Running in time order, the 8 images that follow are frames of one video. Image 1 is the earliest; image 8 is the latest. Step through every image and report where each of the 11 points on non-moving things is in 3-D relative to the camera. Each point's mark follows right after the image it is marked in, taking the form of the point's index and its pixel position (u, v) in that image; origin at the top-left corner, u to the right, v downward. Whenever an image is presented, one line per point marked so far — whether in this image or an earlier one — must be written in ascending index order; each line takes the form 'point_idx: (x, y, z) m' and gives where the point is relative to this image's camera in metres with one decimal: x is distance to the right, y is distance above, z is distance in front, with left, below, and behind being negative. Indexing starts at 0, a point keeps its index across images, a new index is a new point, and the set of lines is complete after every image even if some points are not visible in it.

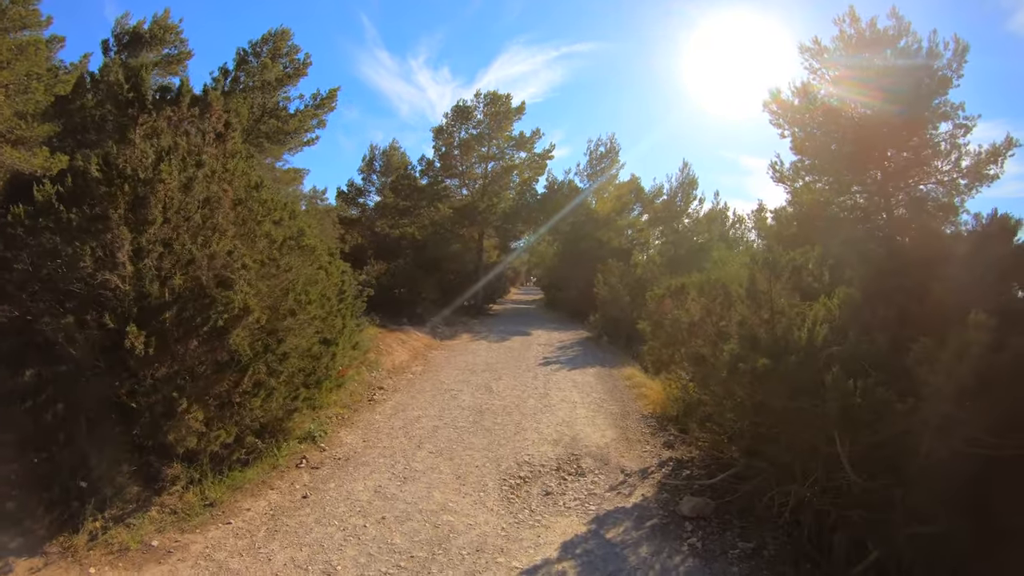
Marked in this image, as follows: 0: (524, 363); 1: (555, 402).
0: (+0.2, -1.3, +14.6) m
1: (+0.6, -1.5, +10.6) m
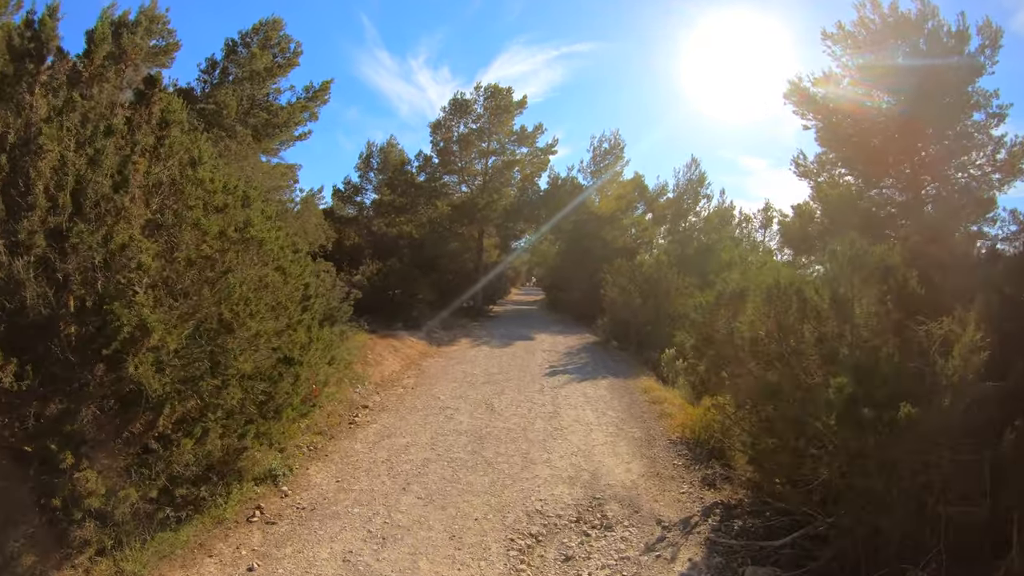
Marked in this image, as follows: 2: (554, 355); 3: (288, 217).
0: (+0.3, -1.3, +13.1) m
1: (+0.6, -1.5, +9.1) m
2: (+0.9, -1.3, +16.6) m
3: (-3.0, +0.9, +11.3) m
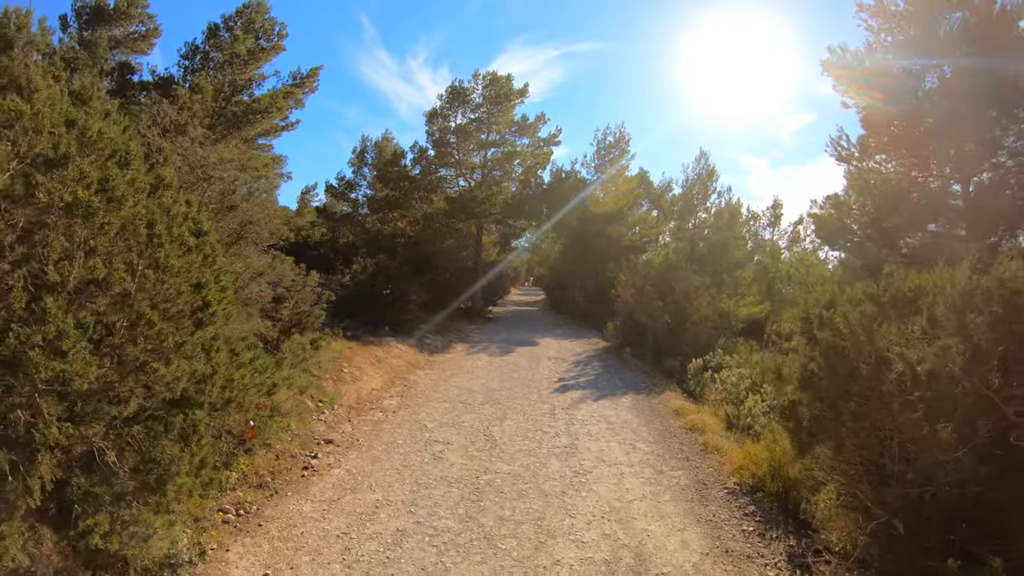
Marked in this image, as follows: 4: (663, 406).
0: (+0.3, -1.3, +11.0) m
1: (+0.7, -1.5, +7.0) m
2: (+0.9, -1.3, +14.5) m
3: (-2.9, +0.9, +9.2) m
4: (+1.9, -1.5, +10.5) m
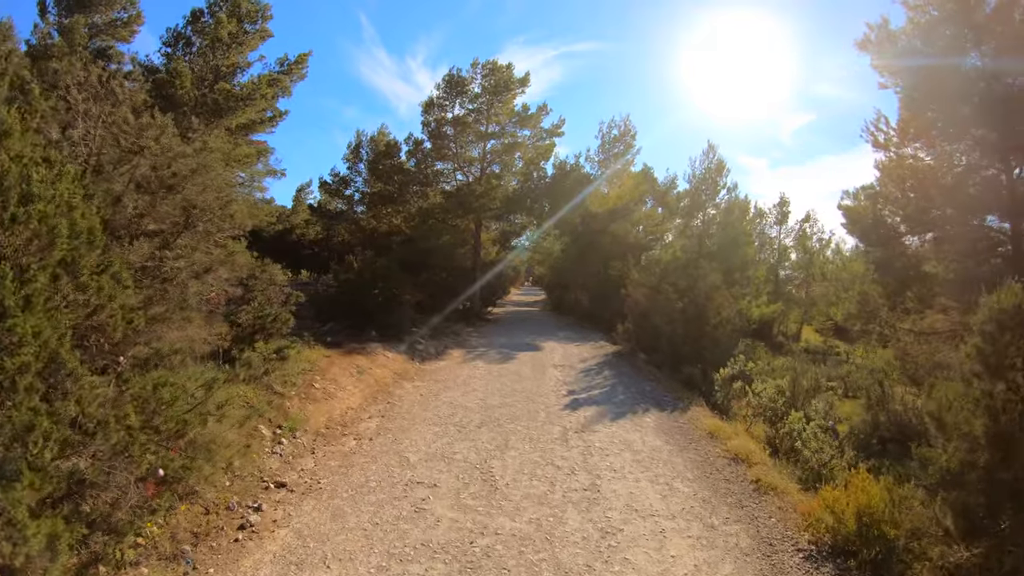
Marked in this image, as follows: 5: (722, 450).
0: (+0.3, -1.3, +9.3) m
1: (+0.7, -1.5, +5.4) m
2: (+0.9, -1.3, +12.9) m
3: (-2.9, +0.9, +7.6) m
4: (+2.0, -1.5, +8.8) m
5: (+2.0, -1.5, +7.9) m
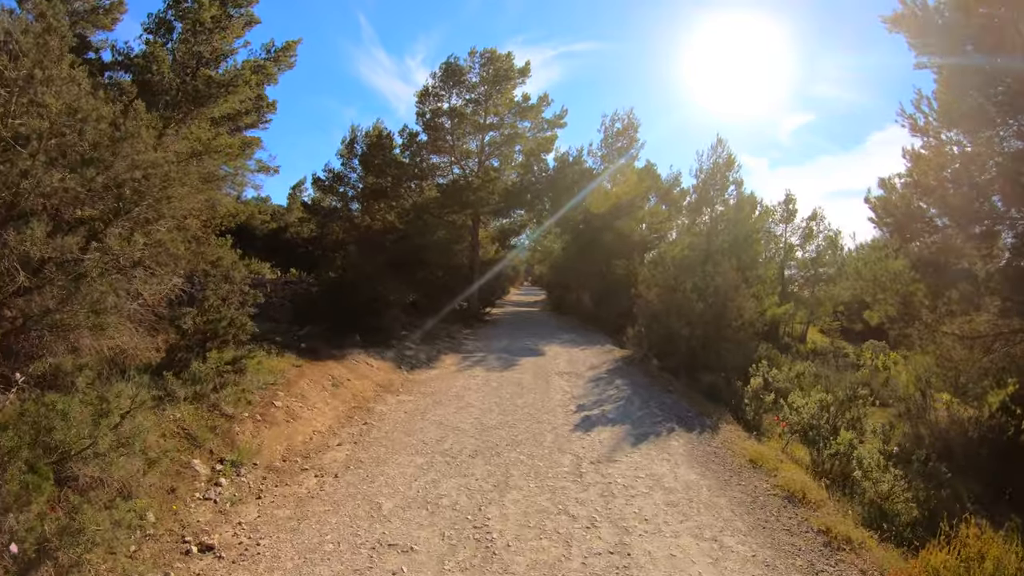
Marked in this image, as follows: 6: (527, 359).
0: (+0.3, -1.3, +7.9) m
1: (+0.7, -1.5, +4.0) m
2: (+0.9, -1.3, +11.4) m
3: (-2.9, +1.0, +6.1) m
4: (+2.0, -1.5, +7.4) m
5: (+2.0, -1.5, +6.5) m
6: (+0.2, -1.2, +13.7) m
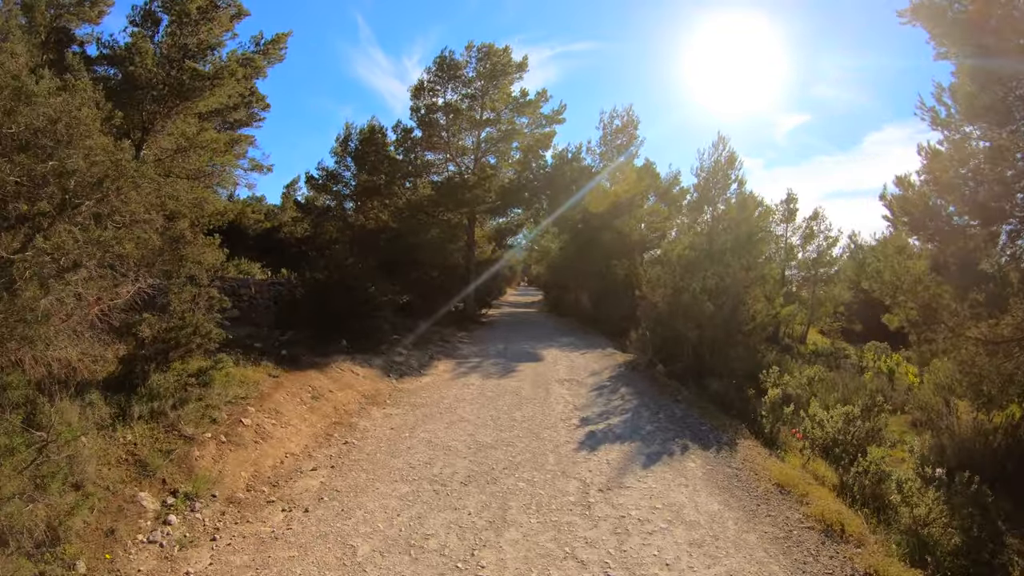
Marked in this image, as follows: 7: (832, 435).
0: (+0.3, -1.3, +7.1) m
1: (+0.7, -1.5, +3.2) m
2: (+0.9, -1.3, +10.7) m
3: (-2.9, +0.9, +5.3) m
4: (+2.0, -1.5, +6.6) m
5: (+2.0, -1.6, +5.7) m
6: (+0.2, -1.2, +13.0) m
7: (+3.2, -1.5, +8.4) m
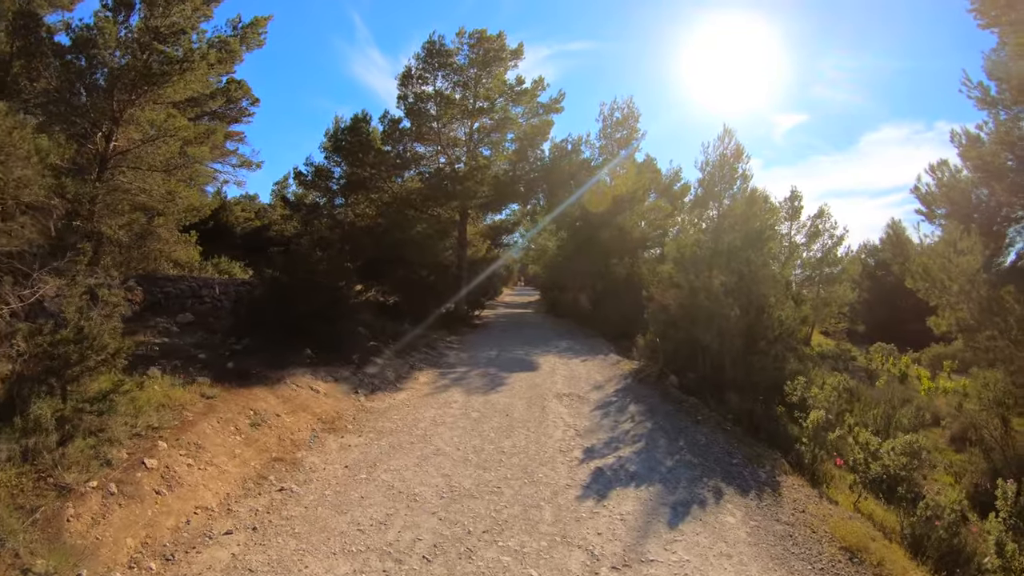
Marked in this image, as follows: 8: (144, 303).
0: (+0.2, -1.3, +5.6) m
1: (+0.6, -1.5, +1.6) m
2: (+0.8, -1.3, +9.1) m
3: (-3.0, +0.9, +3.8) m
4: (+1.9, -1.5, +5.1) m
5: (+1.9, -1.6, +4.2) m
6: (+0.1, -1.2, +11.4) m
7: (+3.1, -1.5, +6.9) m
8: (-5.1, -0.2, +11.6) m
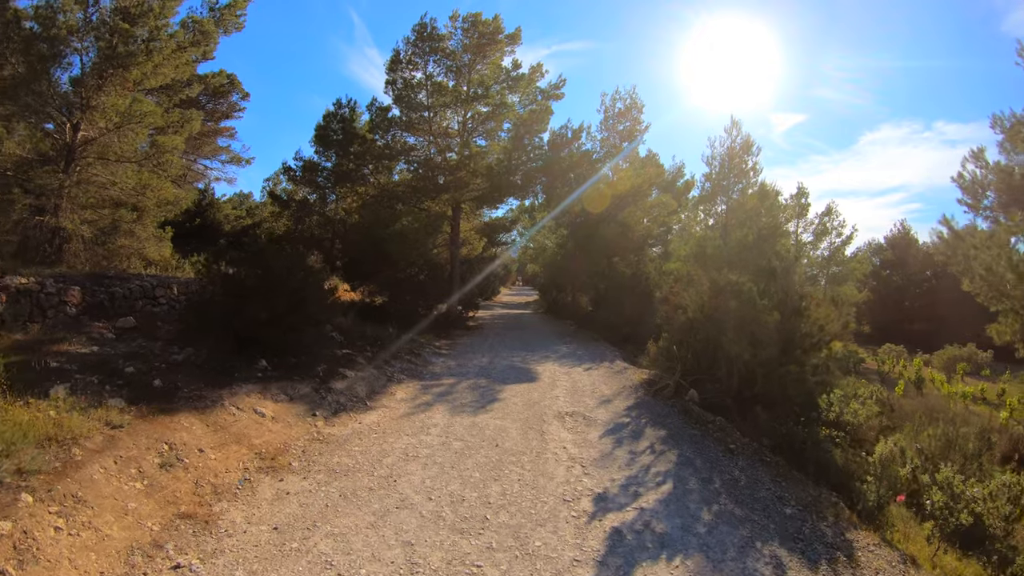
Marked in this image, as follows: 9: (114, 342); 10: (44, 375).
0: (+0.2, -1.3, +4.1) m
1: (+0.6, -1.5, +0.1) m
2: (+0.7, -1.3, +7.6) m
3: (-3.0, +0.9, +2.3) m
4: (+1.8, -1.5, +3.6) m
5: (+1.8, -1.6, +2.7) m
6: (0.0, -1.2, +9.9) m
7: (+3.1, -1.5, +5.4) m
8: (-5.2, -0.2, +10.1) m
9: (-4.2, -0.6, +8.7) m
10: (-3.7, -0.7, +6.6) m
